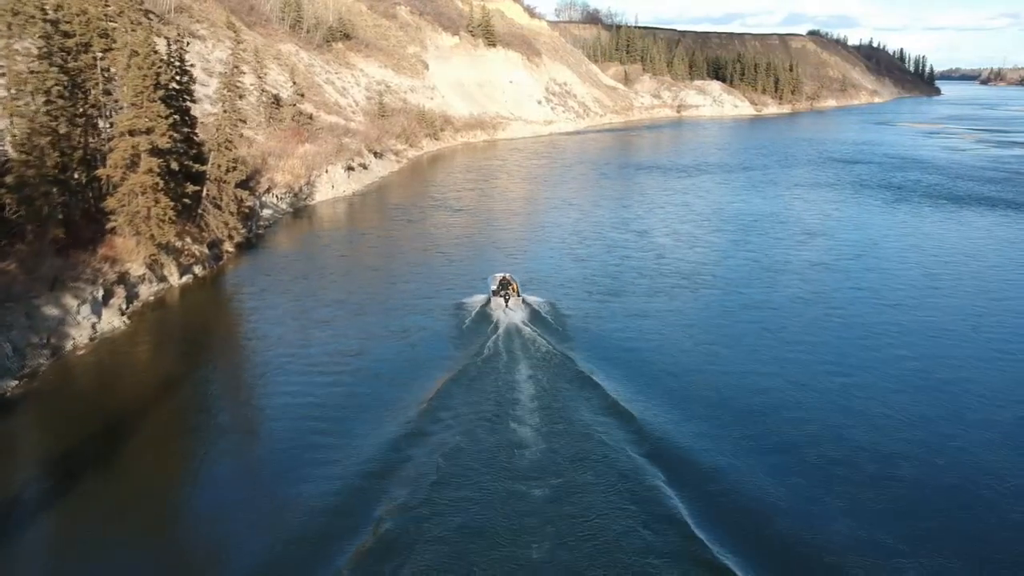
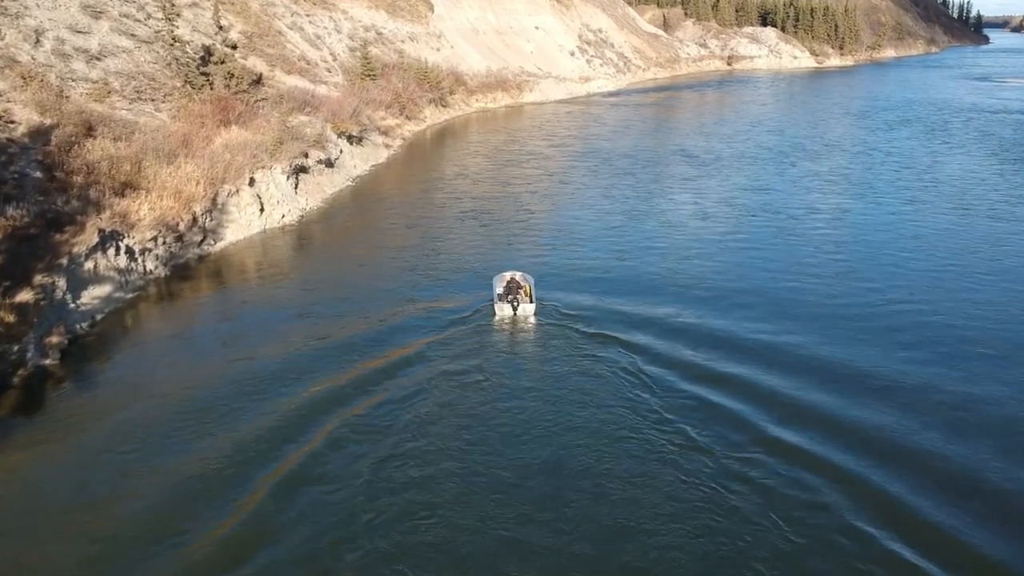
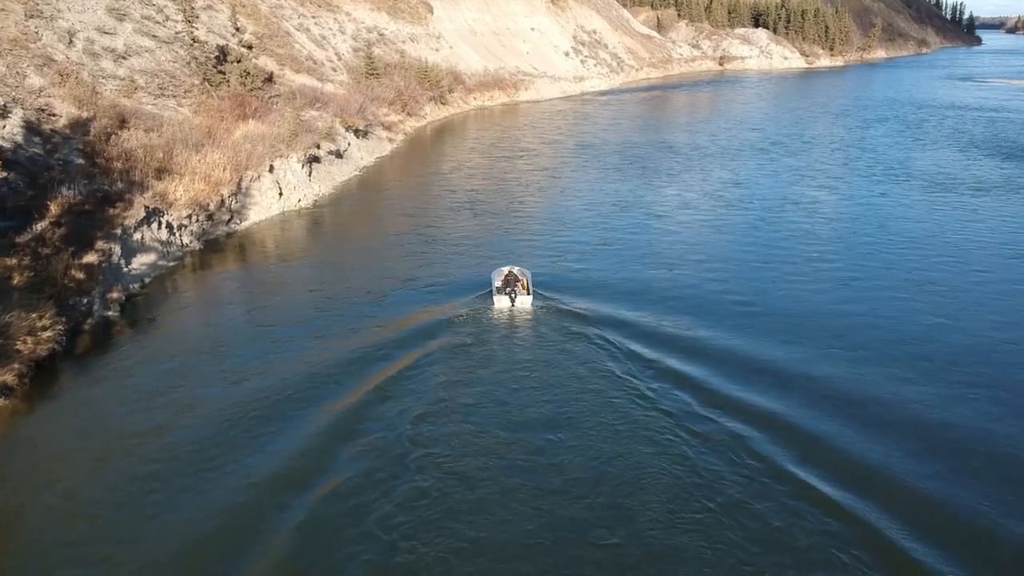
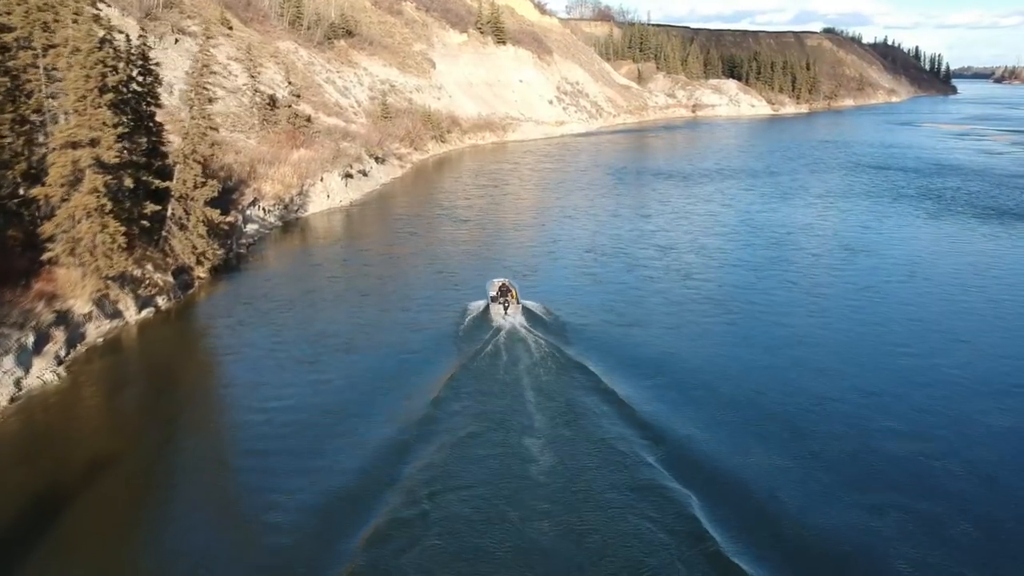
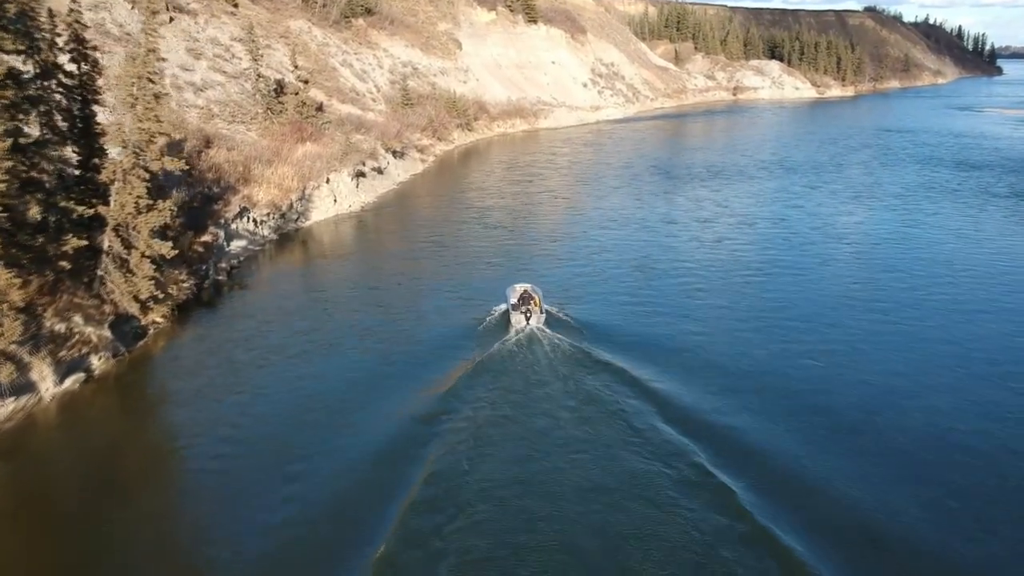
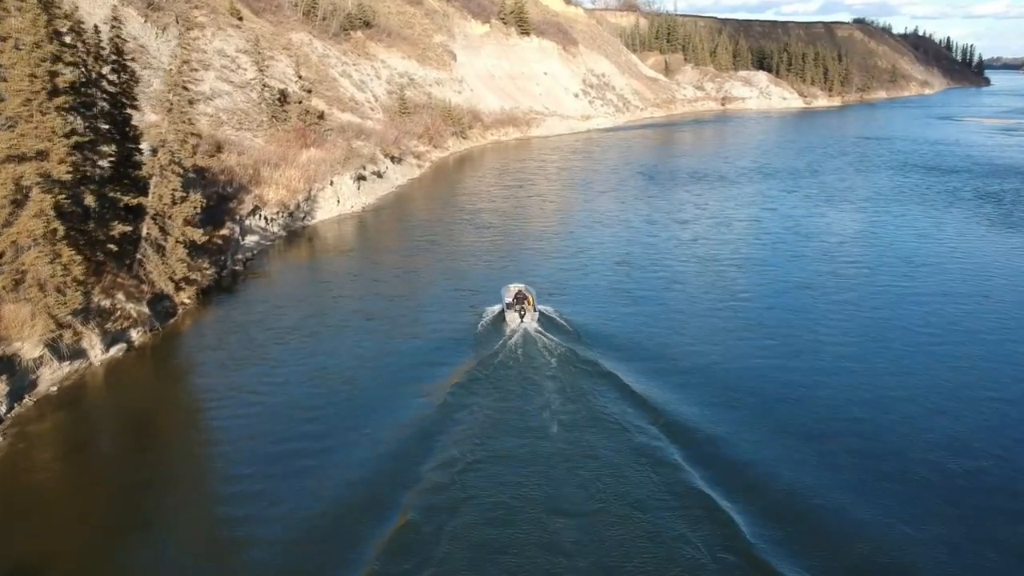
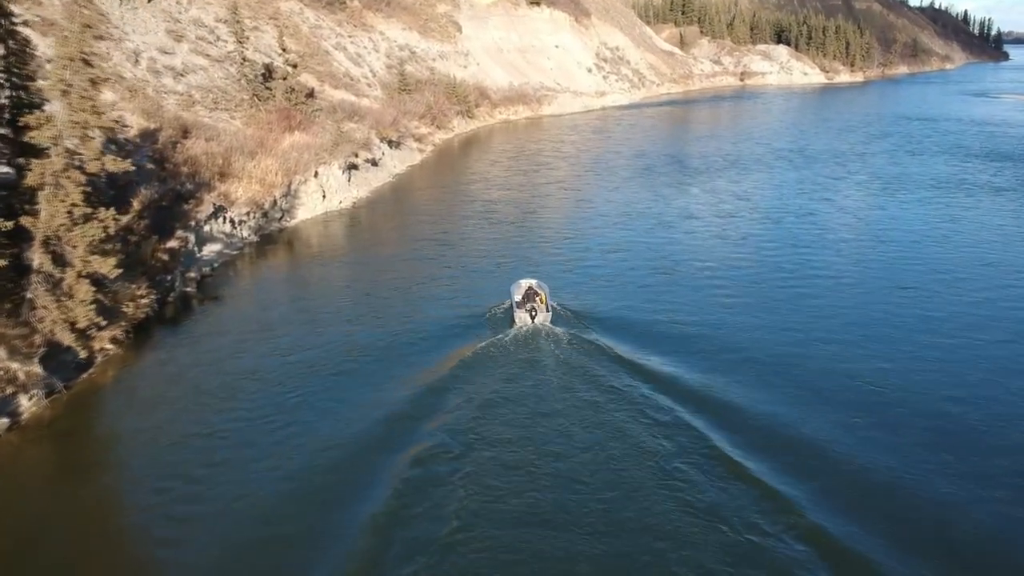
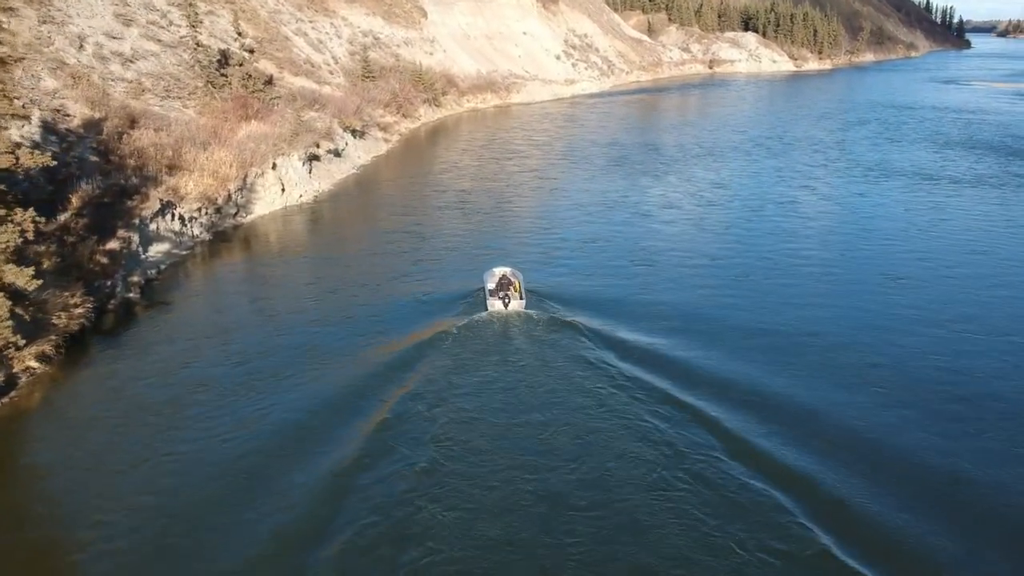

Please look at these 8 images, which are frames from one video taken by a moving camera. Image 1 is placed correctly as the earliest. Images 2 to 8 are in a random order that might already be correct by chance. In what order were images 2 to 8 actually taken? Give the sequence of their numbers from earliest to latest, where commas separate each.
4, 6, 5, 7, 8, 3, 2
